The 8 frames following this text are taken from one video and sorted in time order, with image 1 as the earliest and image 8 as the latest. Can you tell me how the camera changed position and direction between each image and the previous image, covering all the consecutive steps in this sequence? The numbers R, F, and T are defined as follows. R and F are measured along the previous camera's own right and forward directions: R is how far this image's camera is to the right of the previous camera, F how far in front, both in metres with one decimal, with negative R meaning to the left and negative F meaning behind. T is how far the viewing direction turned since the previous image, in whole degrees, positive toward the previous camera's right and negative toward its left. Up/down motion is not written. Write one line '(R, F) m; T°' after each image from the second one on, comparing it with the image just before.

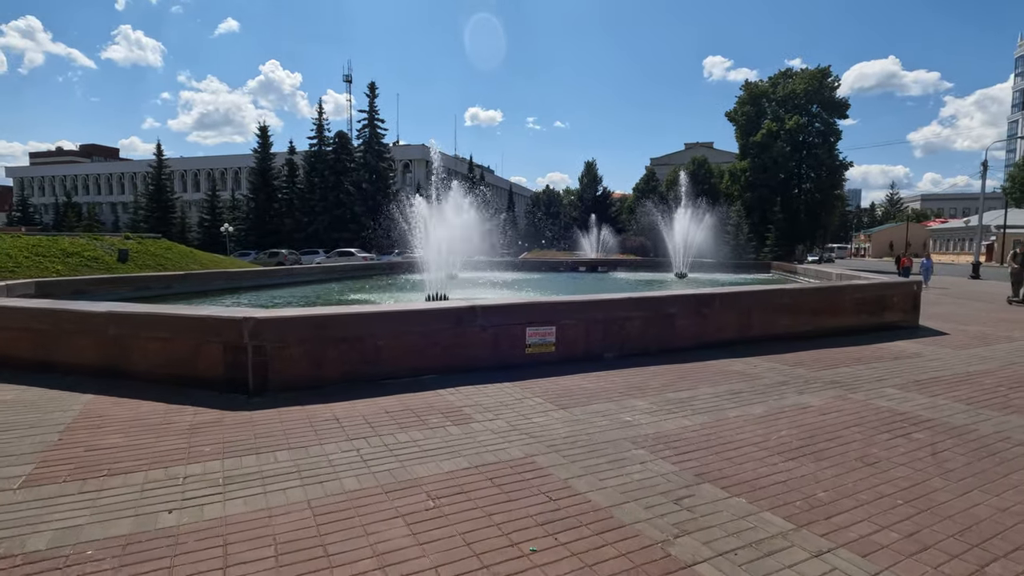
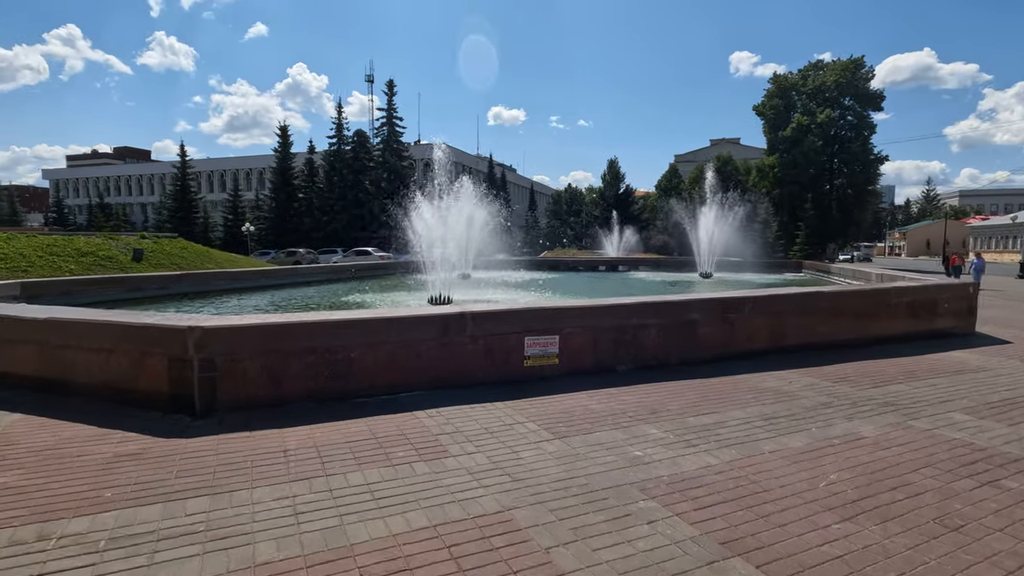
(+0.3, +0.8) m; -2°
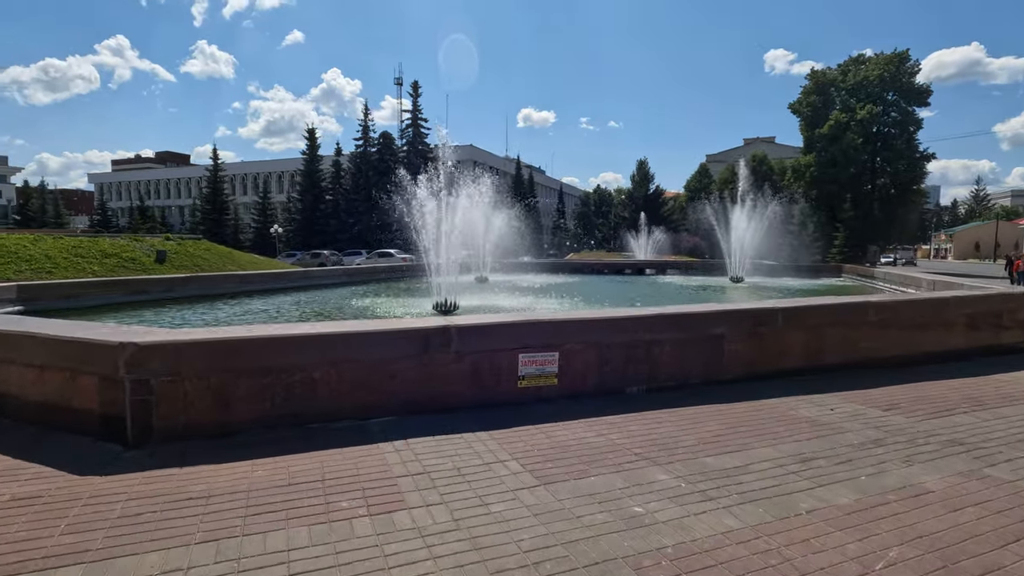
(+0.3, +0.7) m; -3°
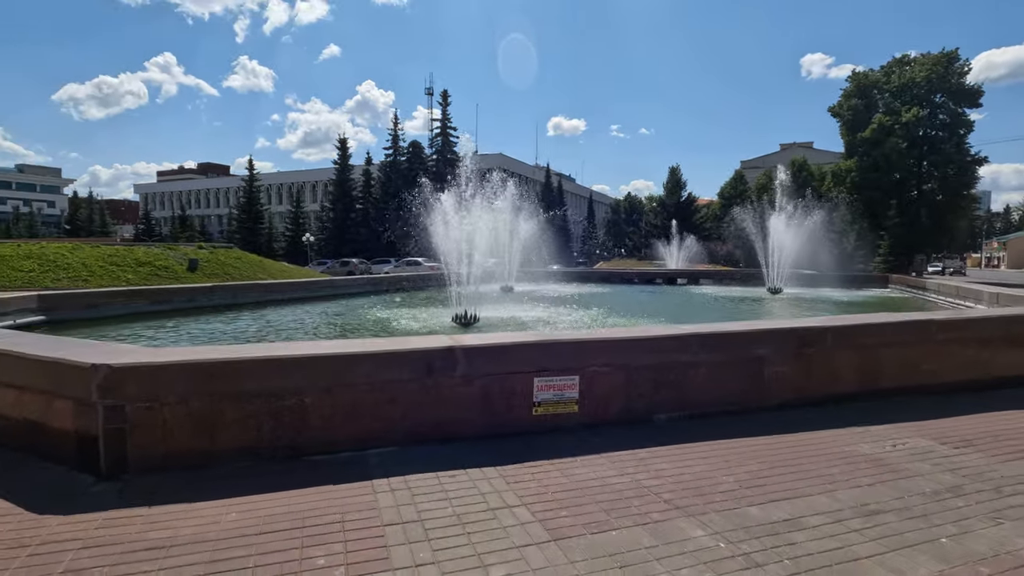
(+0.1, +0.5) m; -3°
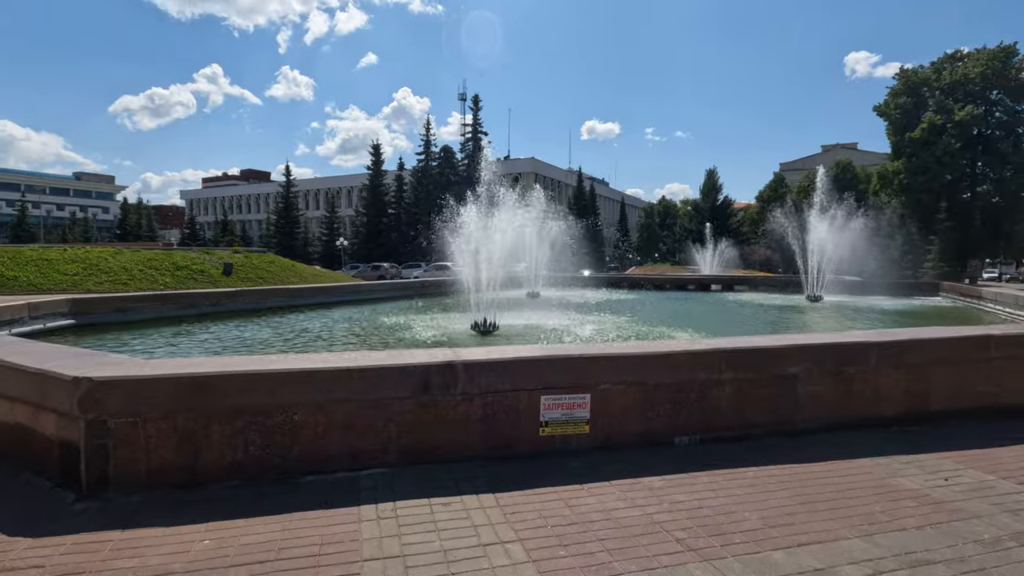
(+0.2, +0.3) m; -3°
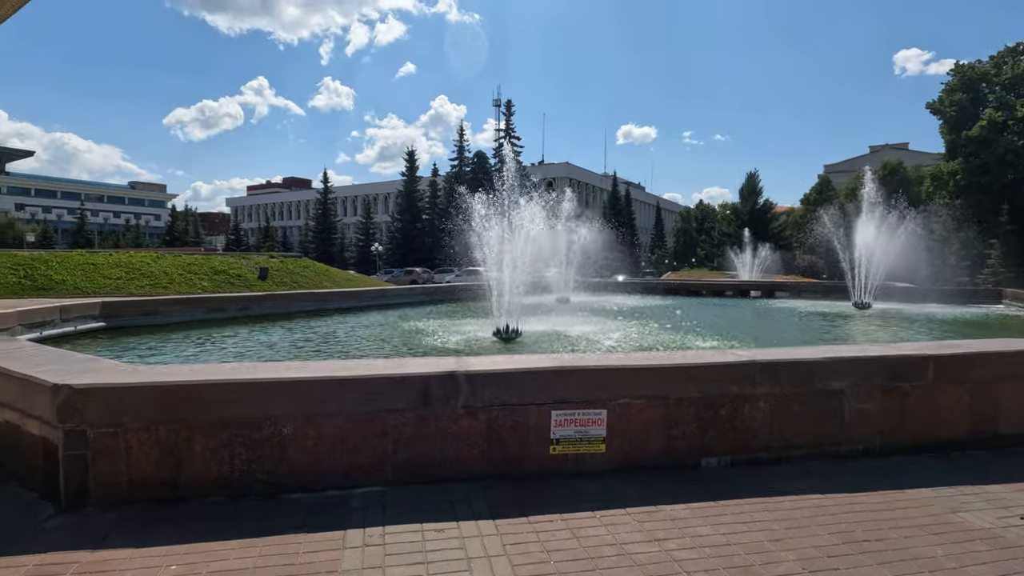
(+0.2, +0.3) m; -4°
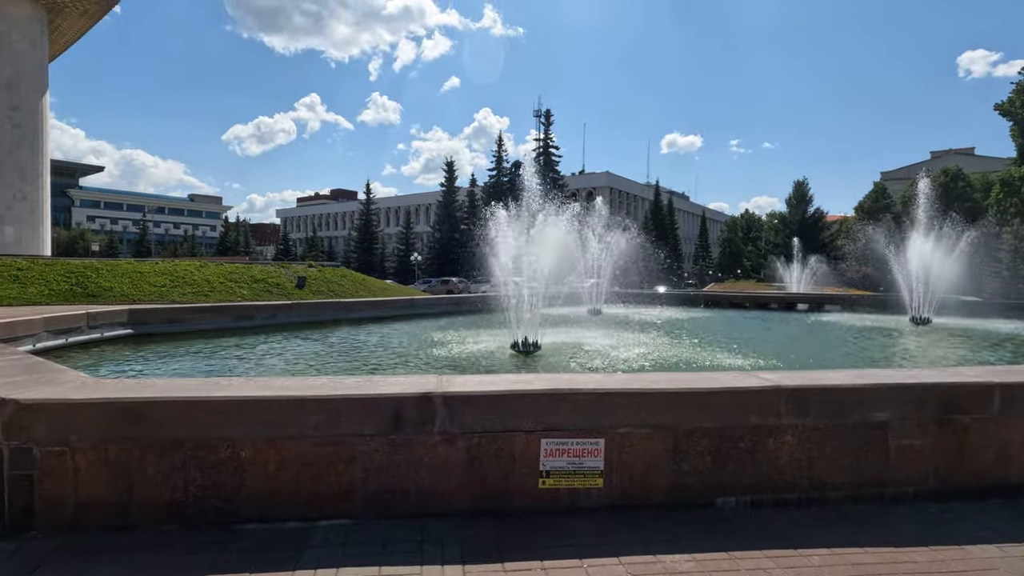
(+0.4, +0.4) m; -4°
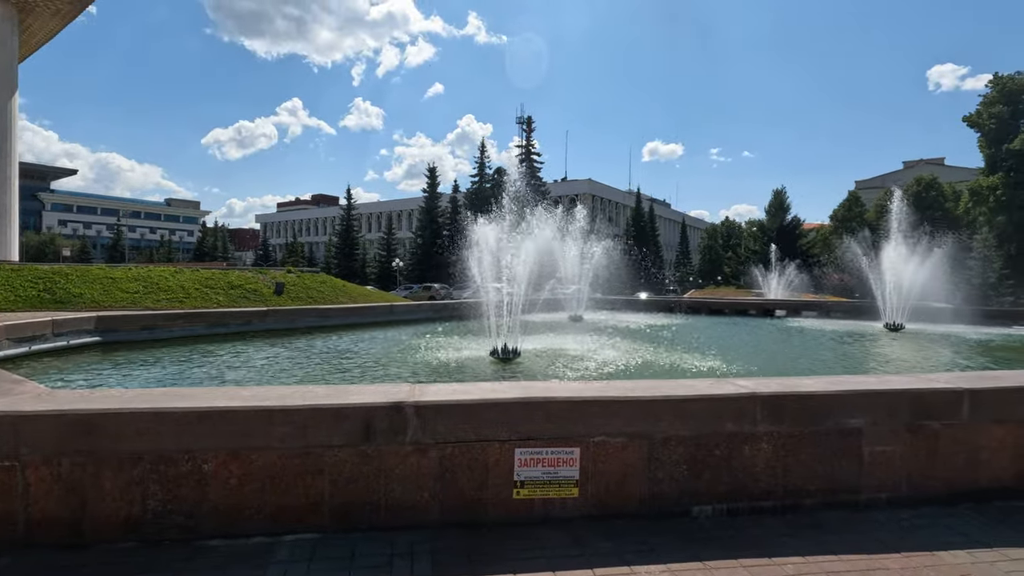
(+0.1, +0.1) m; +2°
